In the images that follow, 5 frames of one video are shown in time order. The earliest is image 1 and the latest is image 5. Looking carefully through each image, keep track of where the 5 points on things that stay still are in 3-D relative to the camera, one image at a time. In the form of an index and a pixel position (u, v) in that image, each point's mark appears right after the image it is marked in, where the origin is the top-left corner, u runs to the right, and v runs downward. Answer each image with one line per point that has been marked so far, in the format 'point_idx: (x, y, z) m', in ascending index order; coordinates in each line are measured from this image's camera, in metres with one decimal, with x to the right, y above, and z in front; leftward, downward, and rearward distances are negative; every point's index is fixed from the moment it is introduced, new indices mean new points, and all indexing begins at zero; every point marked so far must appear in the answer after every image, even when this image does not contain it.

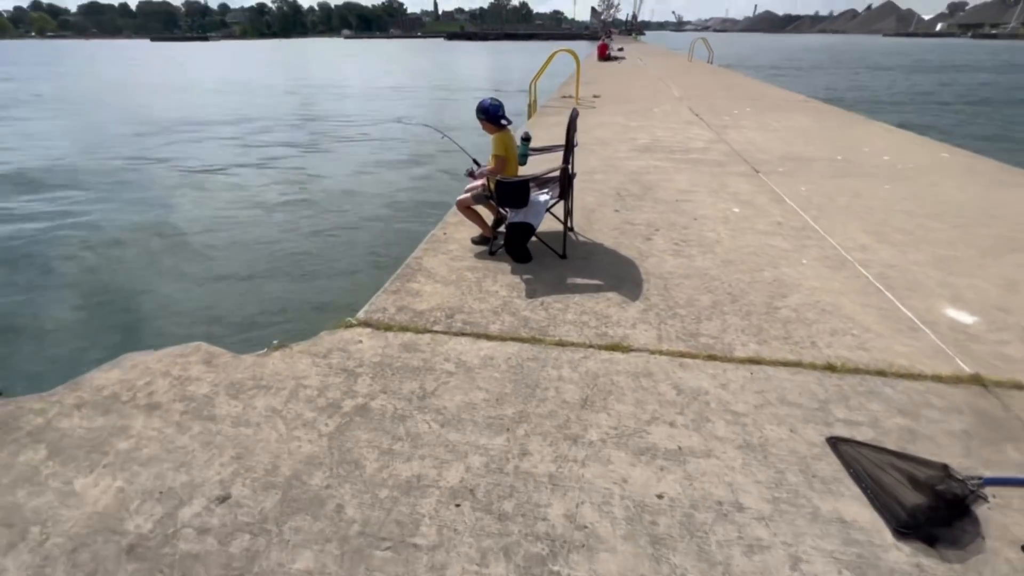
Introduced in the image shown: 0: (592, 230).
0: (+0.8, +0.6, +4.6) m
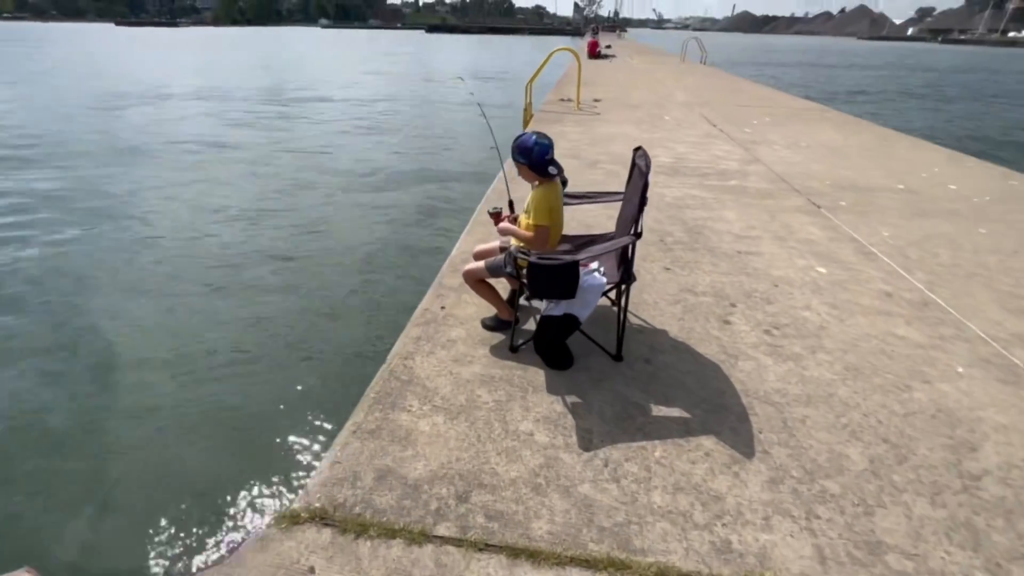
0: (+1.0, -0.1, +3.4) m
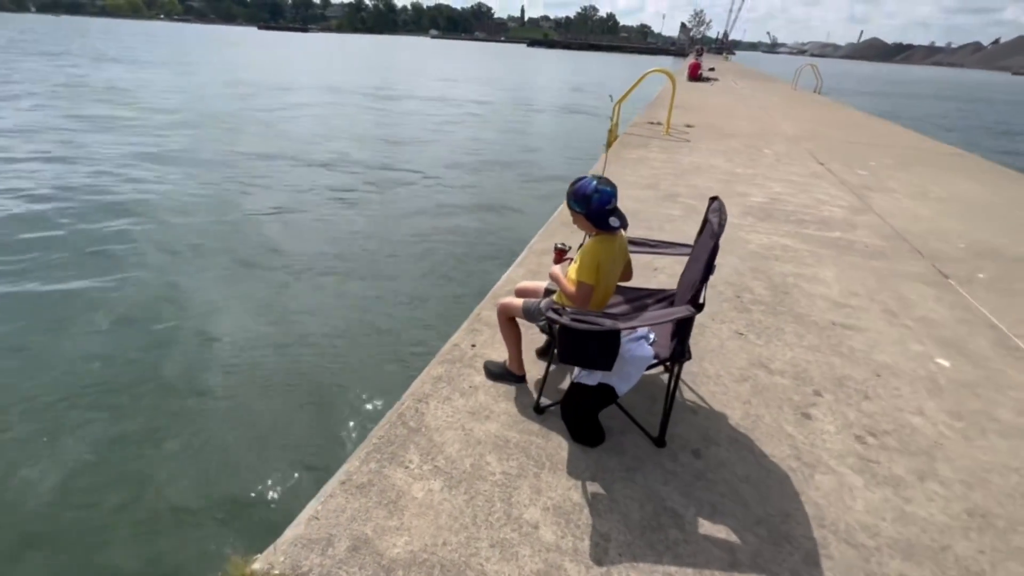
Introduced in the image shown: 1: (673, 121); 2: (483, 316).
0: (+1.2, -0.6, +2.9) m
1: (+4.3, +4.5, +12.1) m
2: (-0.2, -0.2, +3.4) m
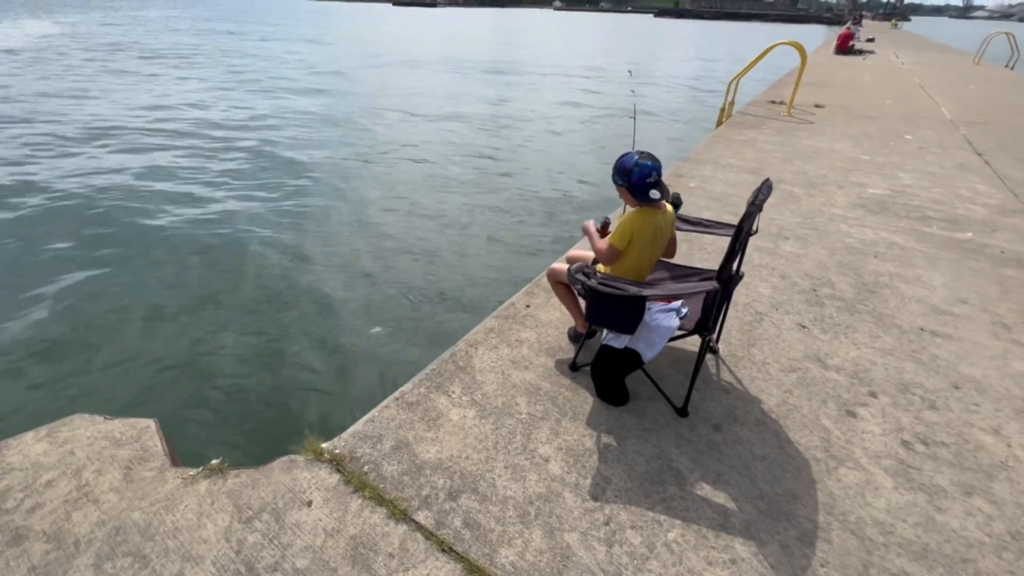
0: (+1.5, -0.5, +2.9) m
1: (+7.0, +4.6, +10.9) m
2: (+0.2, 0.0, +3.7) m
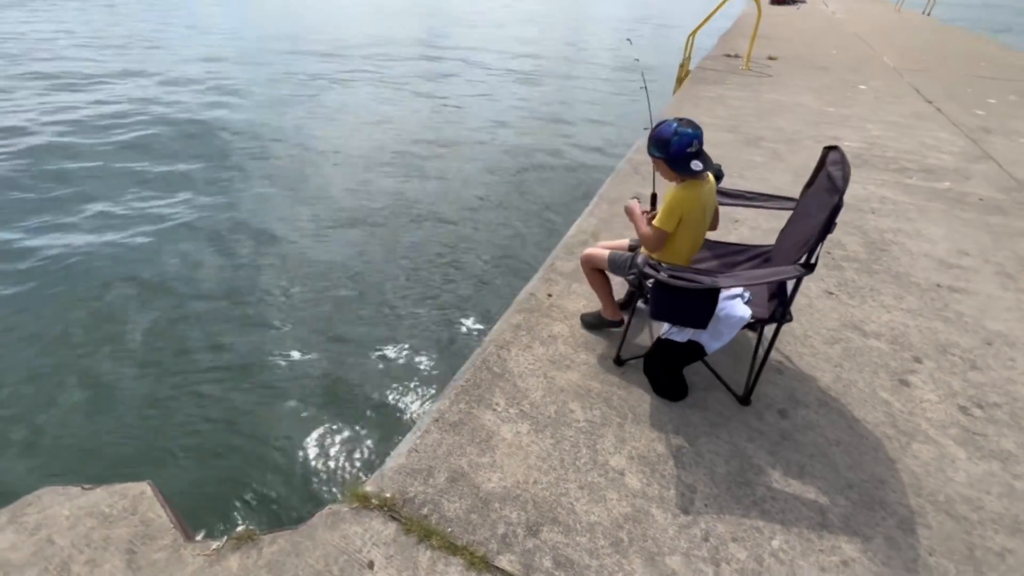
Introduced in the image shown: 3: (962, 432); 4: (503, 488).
0: (+1.7, -0.3, +2.8) m
1: (+5.8, +5.7, +10.9) m
2: (+0.3, +0.2, +3.4) m
3: (+2.2, -0.7, +2.2) m
4: (0.0, -0.9, +2.0) m
